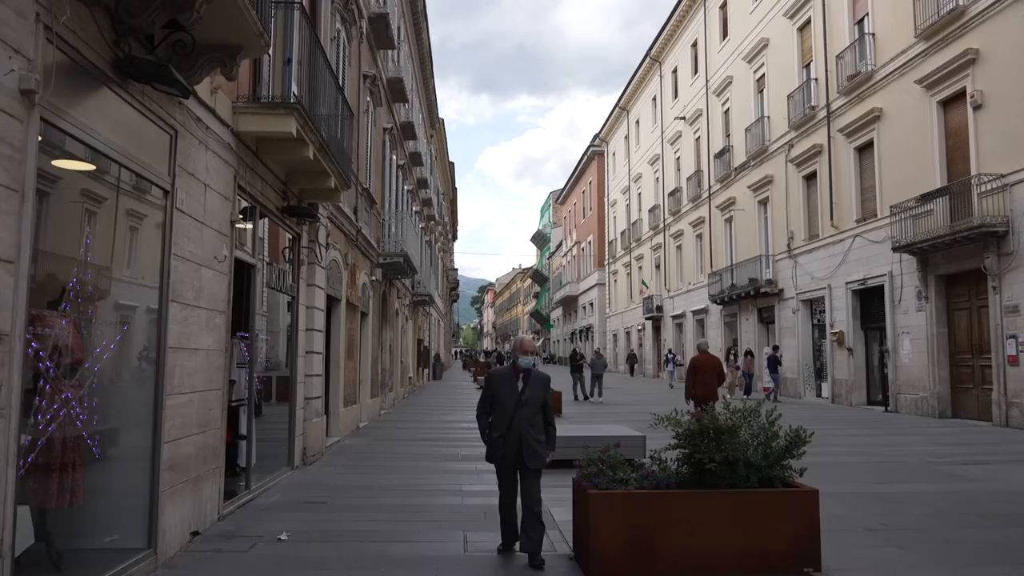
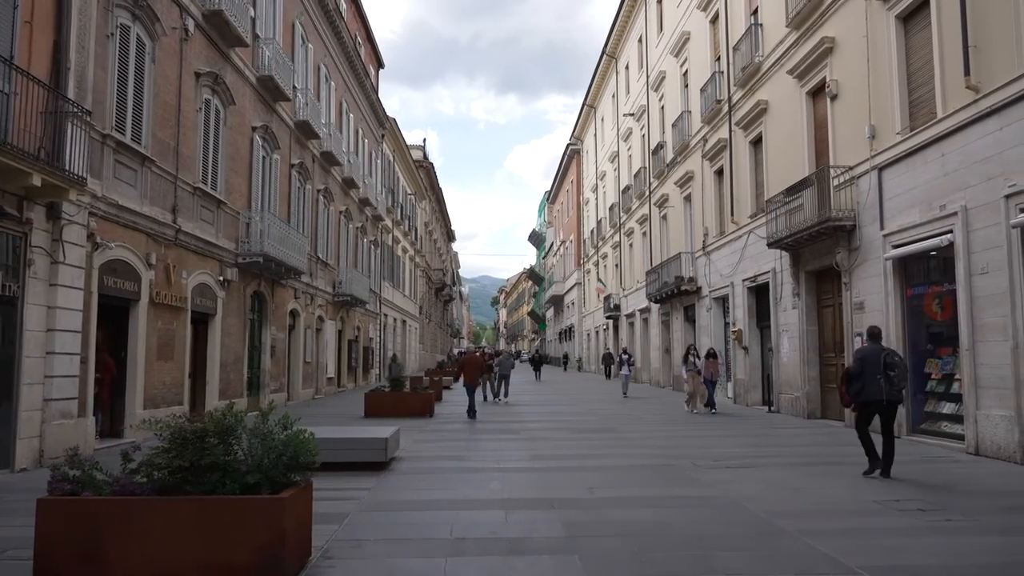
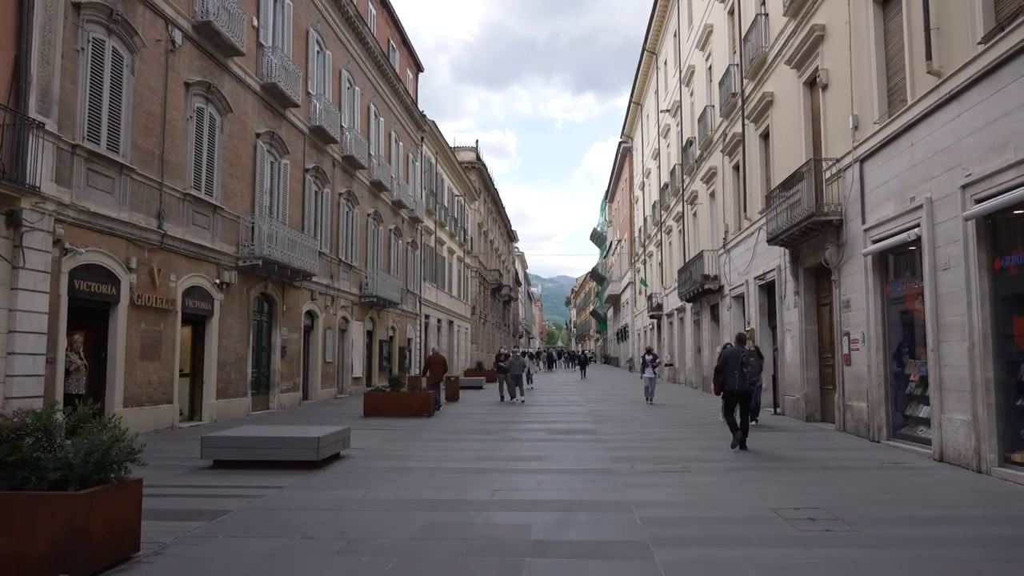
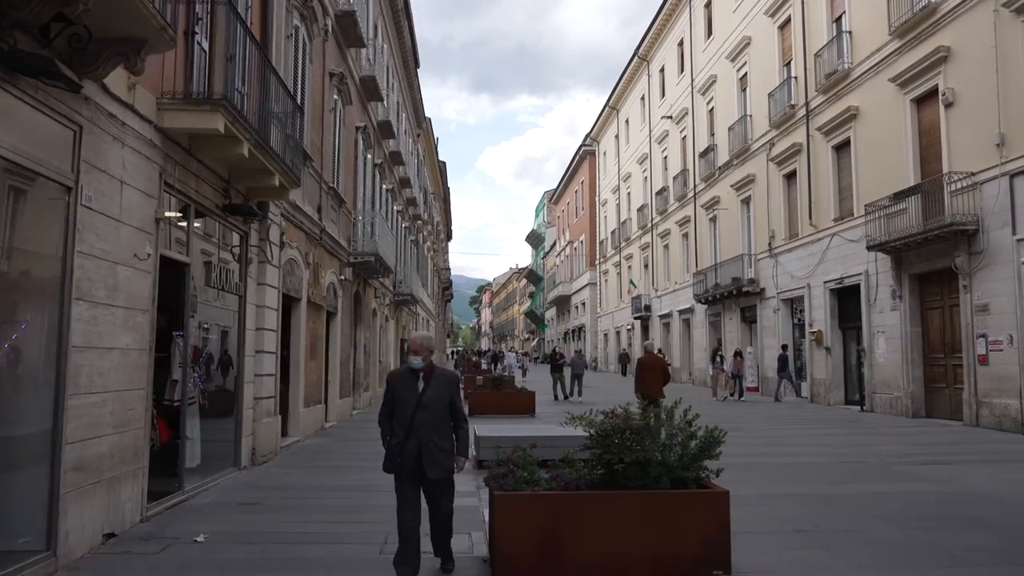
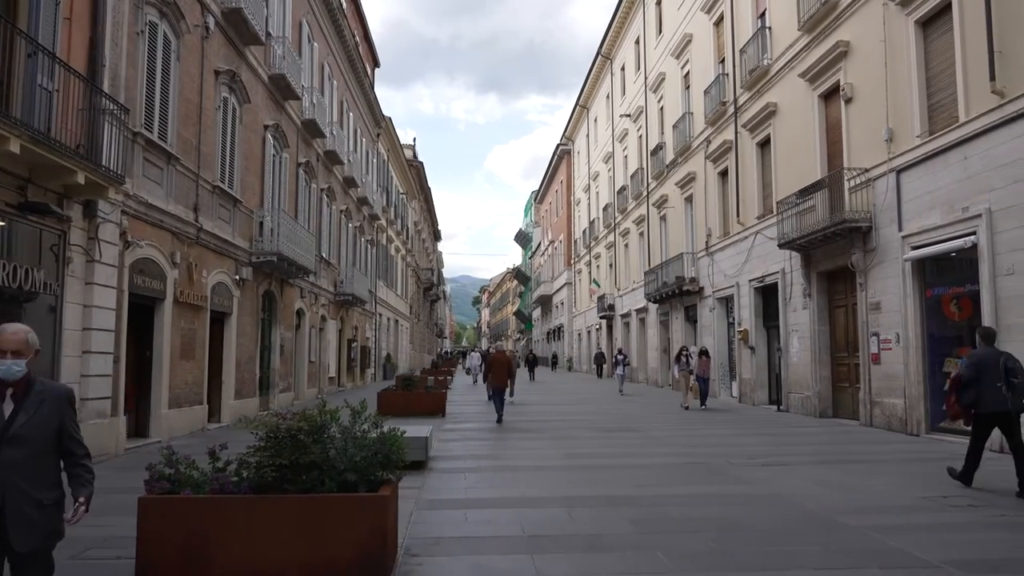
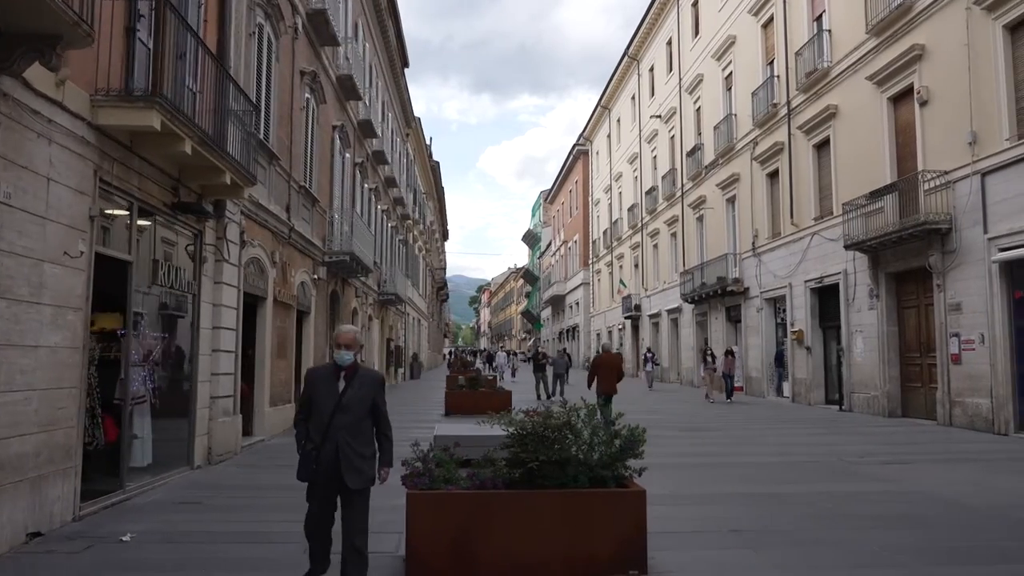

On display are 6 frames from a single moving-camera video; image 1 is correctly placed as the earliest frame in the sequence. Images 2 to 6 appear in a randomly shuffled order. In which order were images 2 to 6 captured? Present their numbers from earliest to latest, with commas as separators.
4, 6, 5, 2, 3
